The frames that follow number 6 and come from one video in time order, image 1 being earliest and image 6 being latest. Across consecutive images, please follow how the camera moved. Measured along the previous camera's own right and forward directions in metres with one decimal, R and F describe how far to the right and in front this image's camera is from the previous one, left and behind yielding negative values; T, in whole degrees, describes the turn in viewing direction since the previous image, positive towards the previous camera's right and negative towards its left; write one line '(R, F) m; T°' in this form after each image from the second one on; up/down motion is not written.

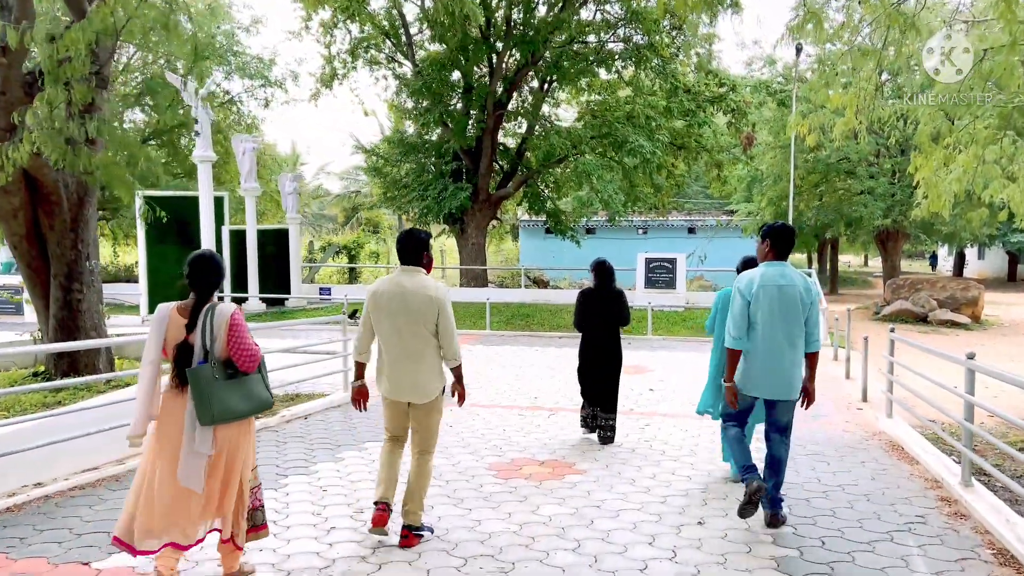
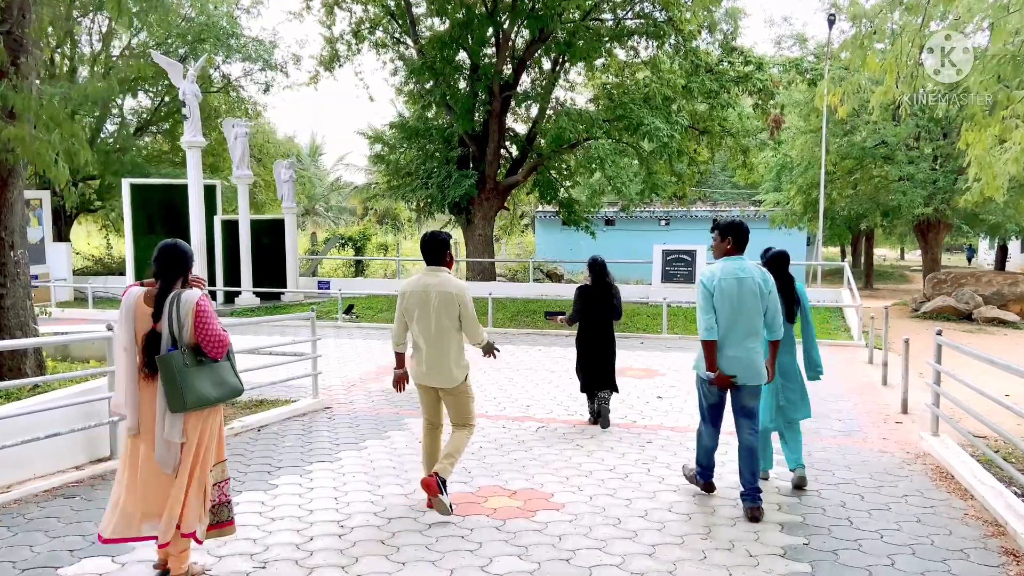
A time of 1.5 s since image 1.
(+0.4, +1.0) m; -2°
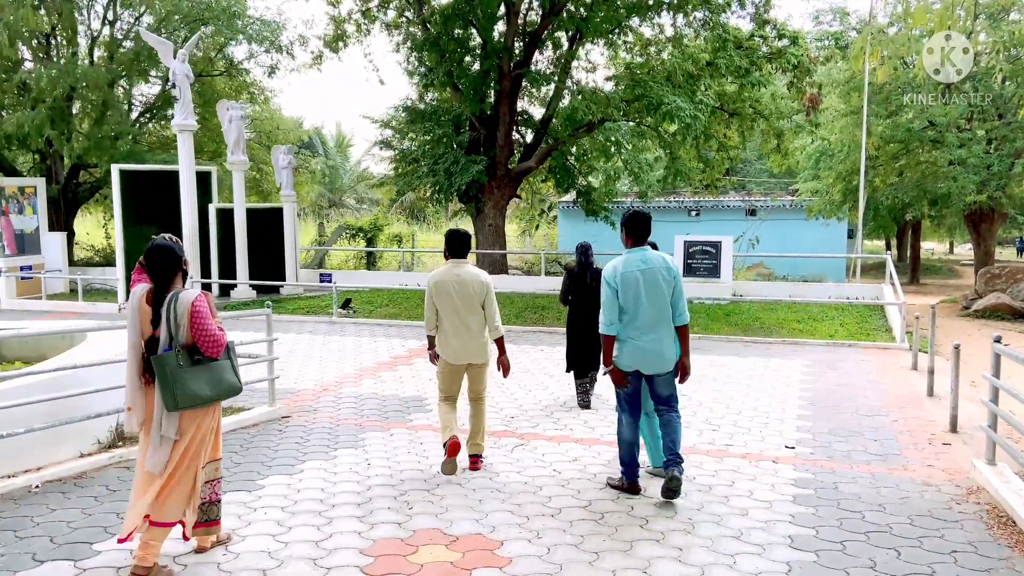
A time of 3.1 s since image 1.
(+0.5, +1.0) m; -3°
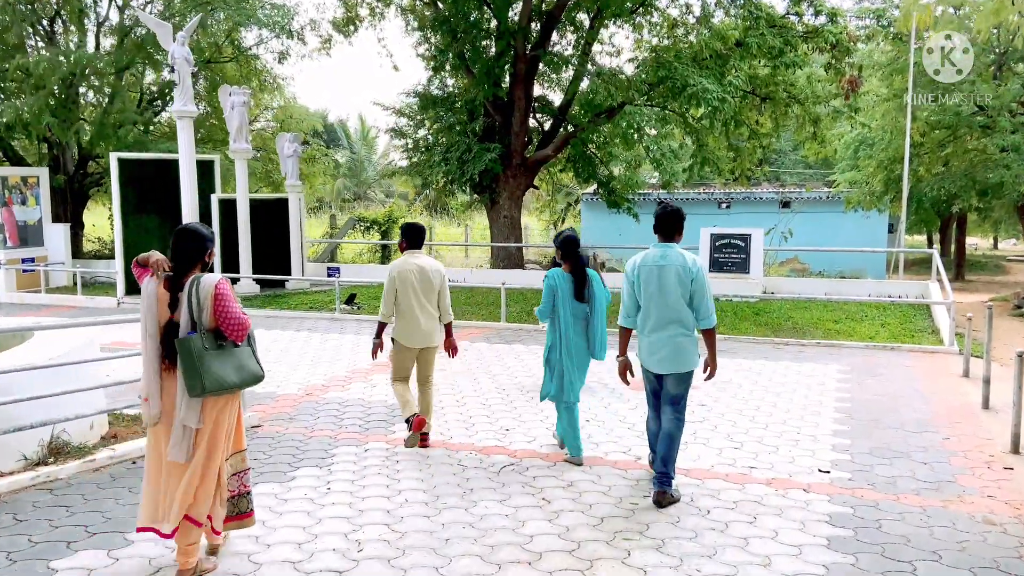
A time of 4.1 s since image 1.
(+0.3, +0.8) m; -2°
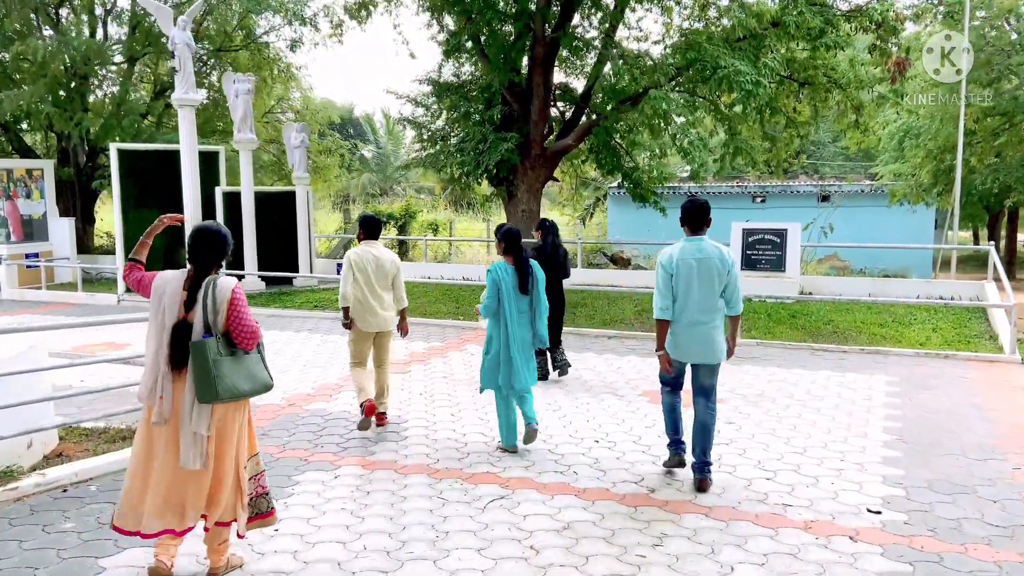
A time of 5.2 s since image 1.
(+0.2, +0.8) m; -2°
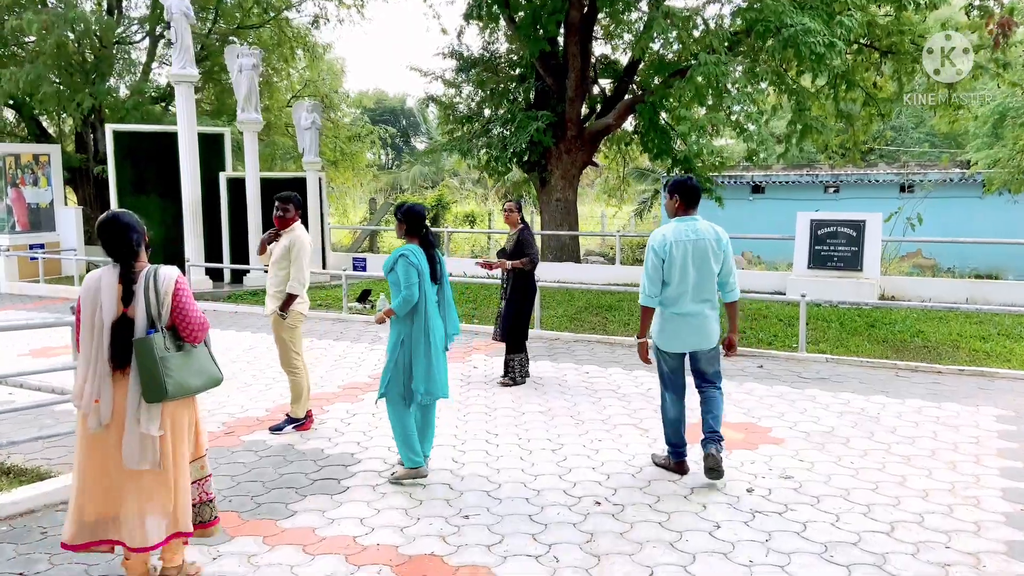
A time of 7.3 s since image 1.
(+0.5, +1.5) m; -4°
